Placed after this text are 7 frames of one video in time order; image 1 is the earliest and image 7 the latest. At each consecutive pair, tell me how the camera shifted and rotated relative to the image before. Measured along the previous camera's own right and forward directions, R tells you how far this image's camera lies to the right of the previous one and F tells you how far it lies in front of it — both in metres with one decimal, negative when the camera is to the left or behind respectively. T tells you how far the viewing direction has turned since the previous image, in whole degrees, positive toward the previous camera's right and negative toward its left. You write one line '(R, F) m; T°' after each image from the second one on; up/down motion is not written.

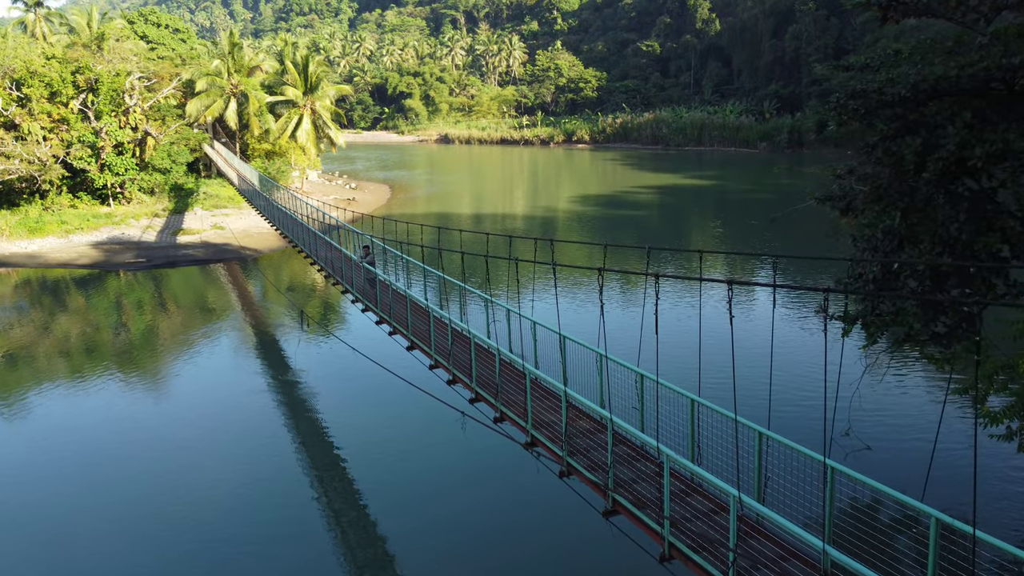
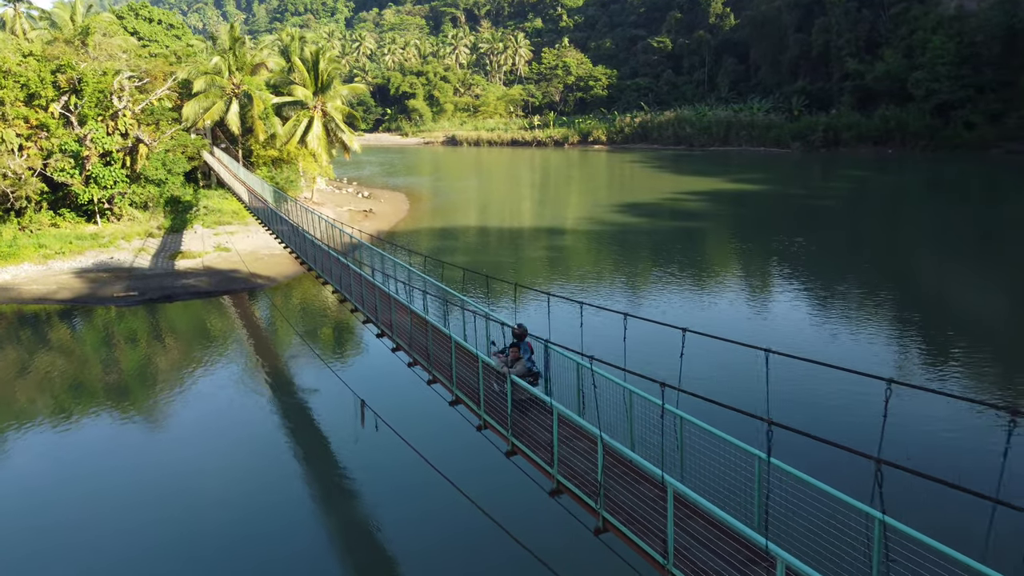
(-1.3, +2.7) m; 0°
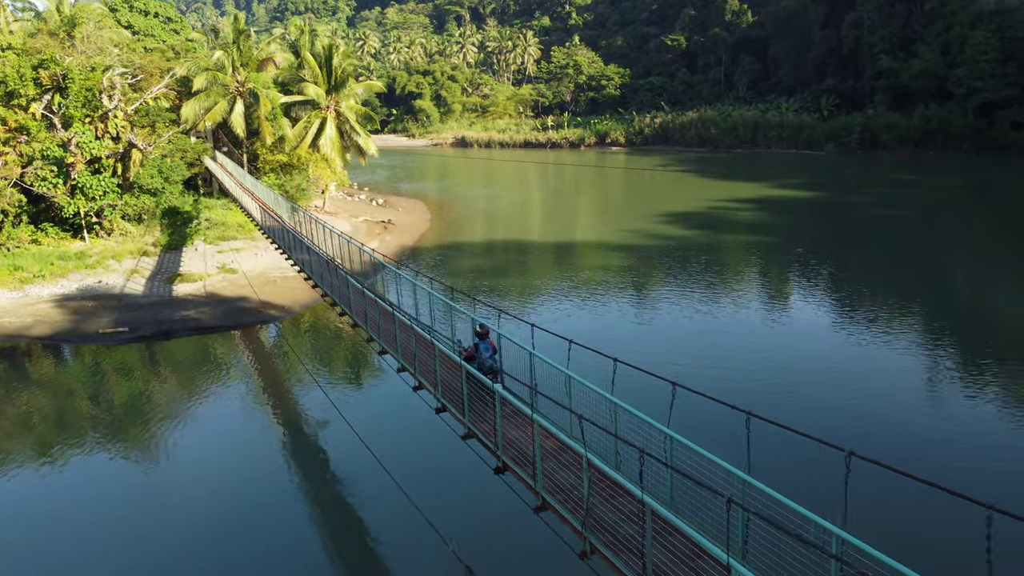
(-1.0, +2.3) m; 0°
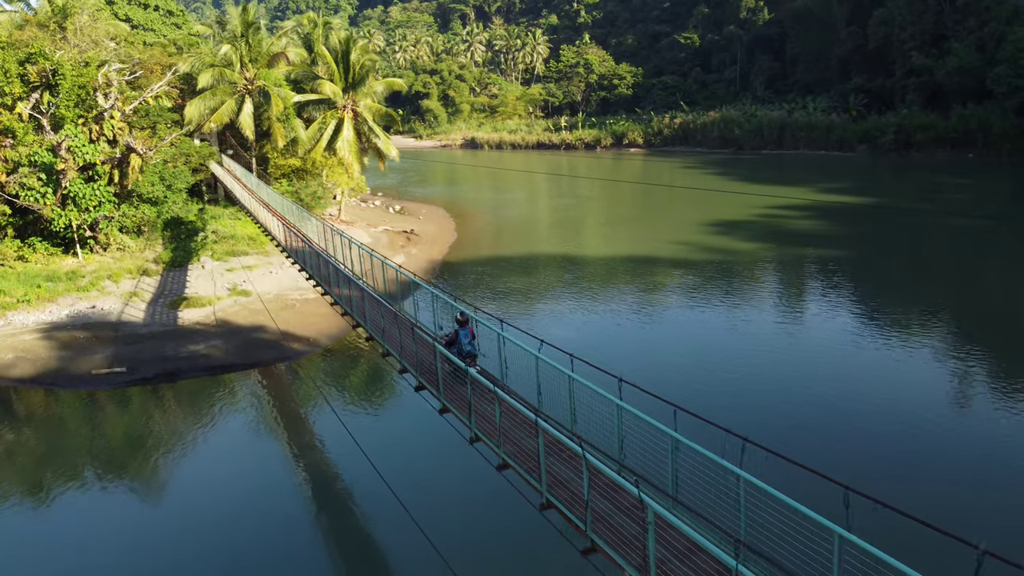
(-1.0, +1.9) m; 0°
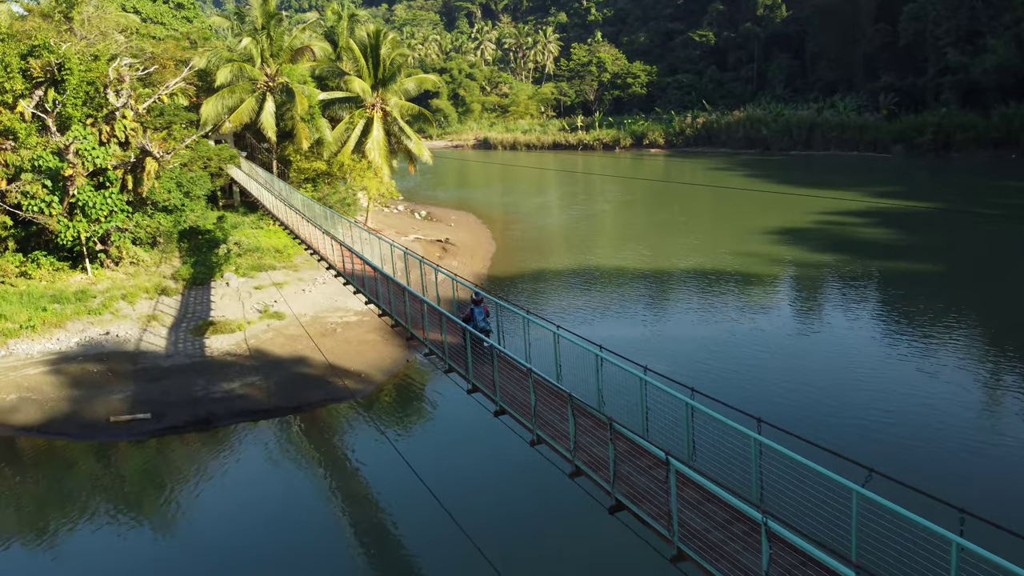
(-1.1, +1.6) m; 0°
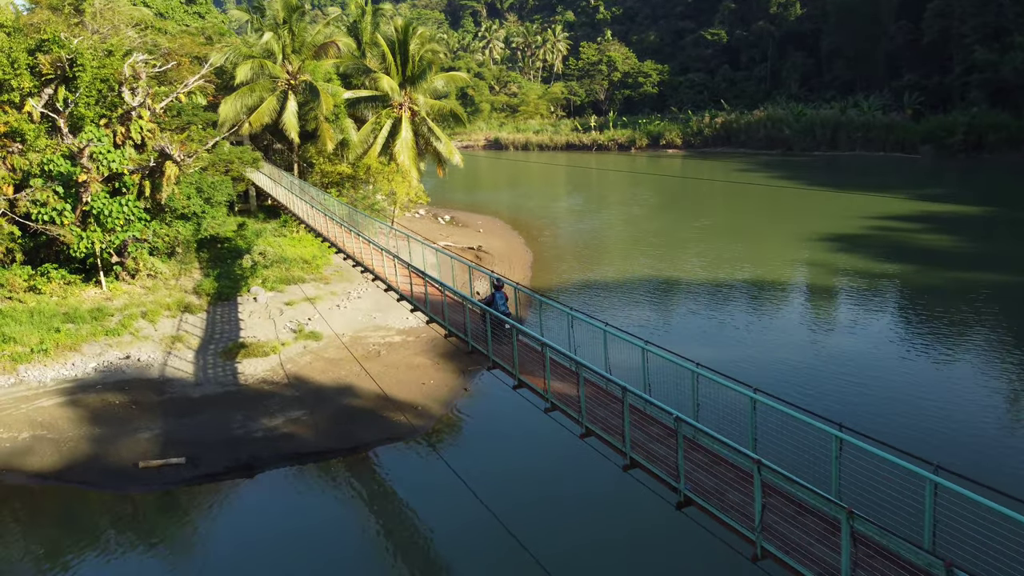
(-0.9, +1.1) m; 0°
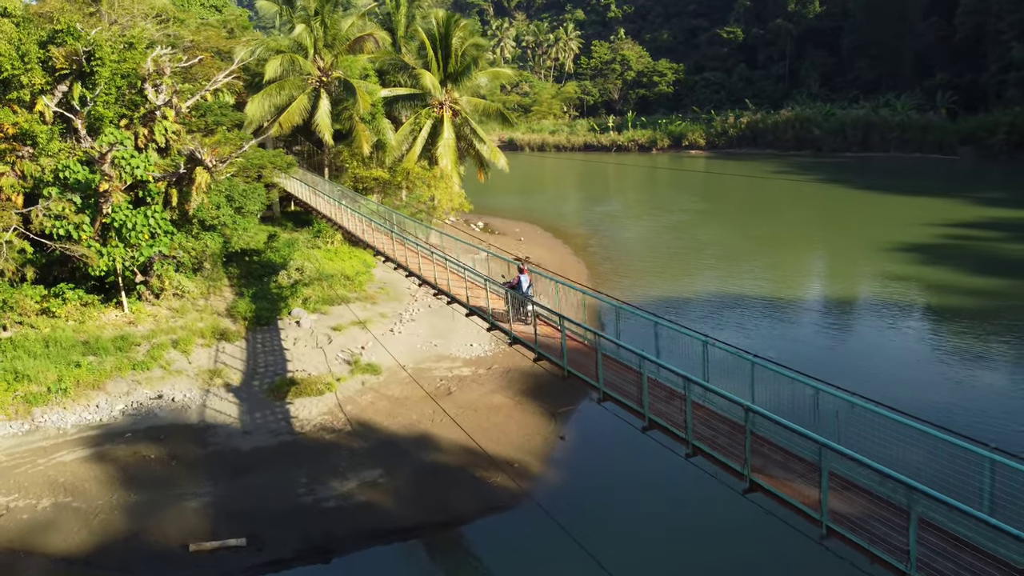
(-1.1, +1.4) m; 0°
